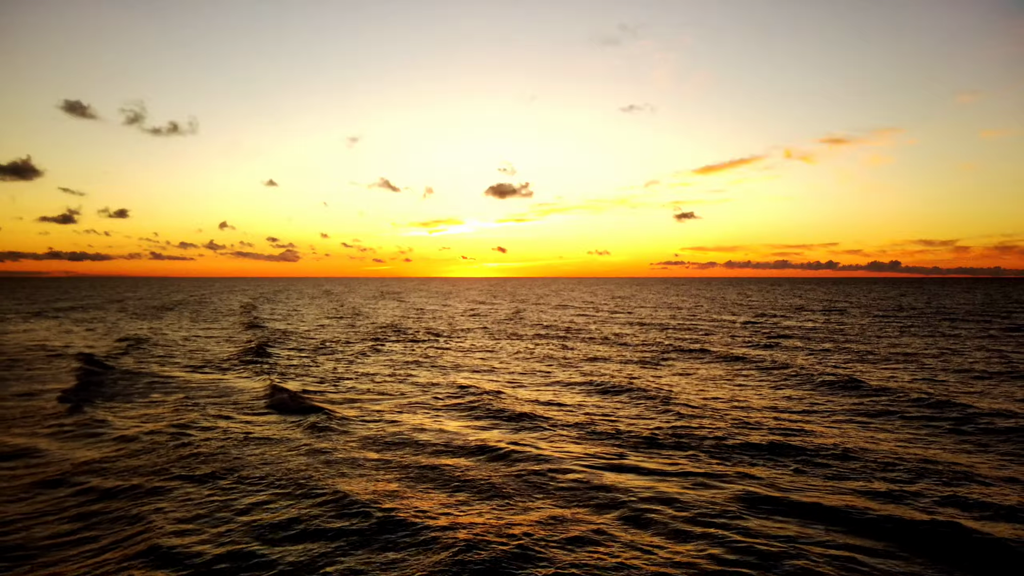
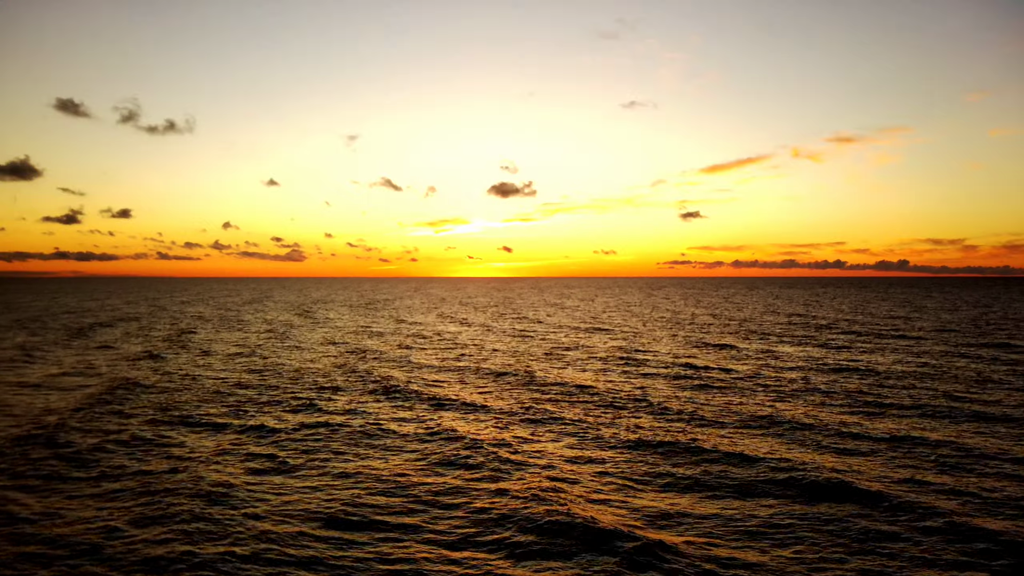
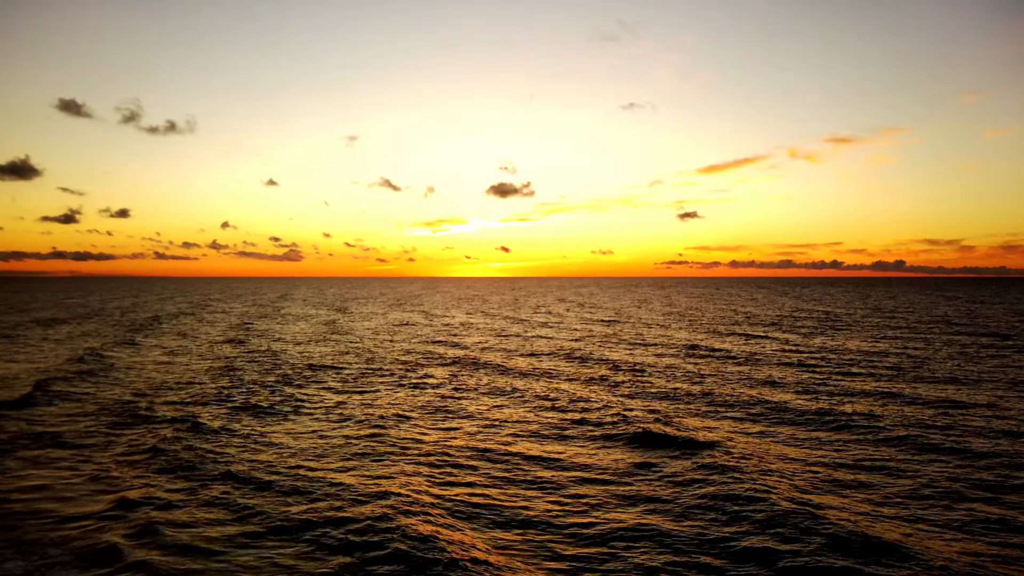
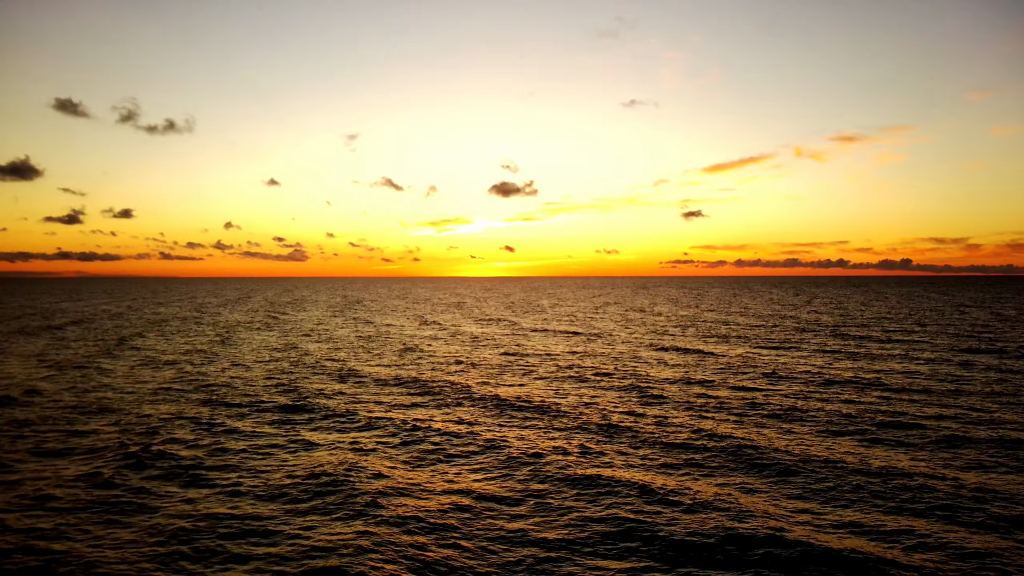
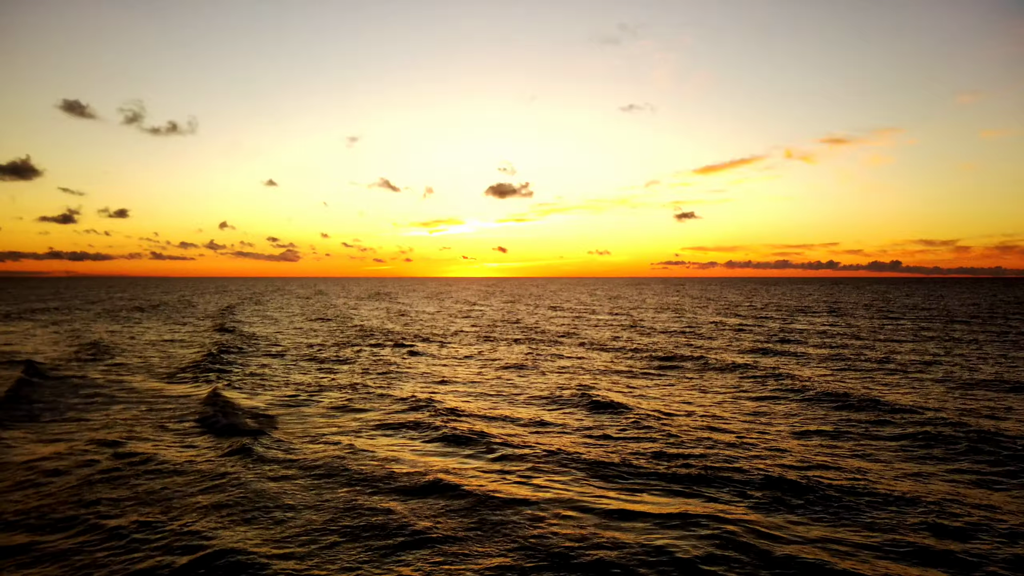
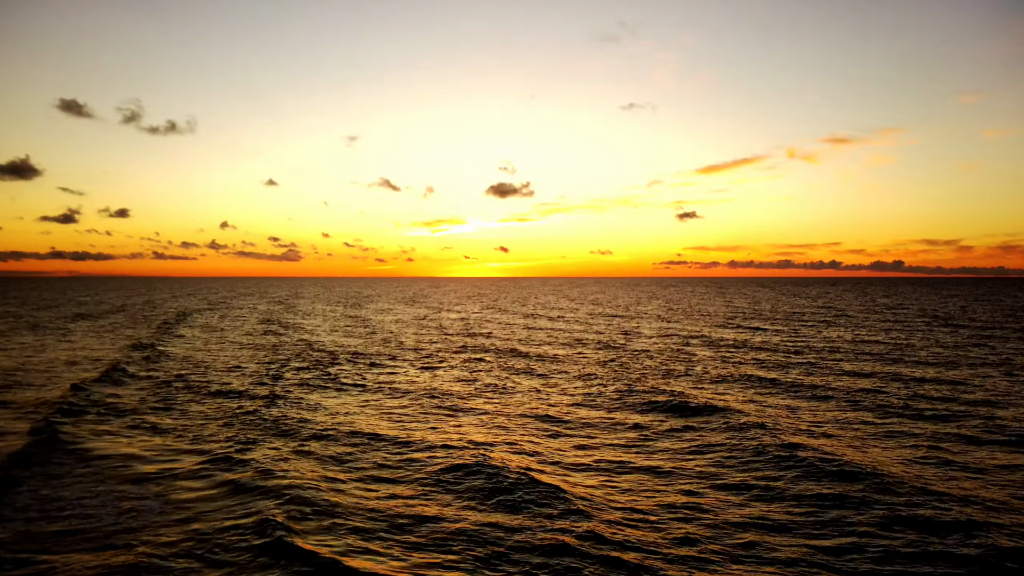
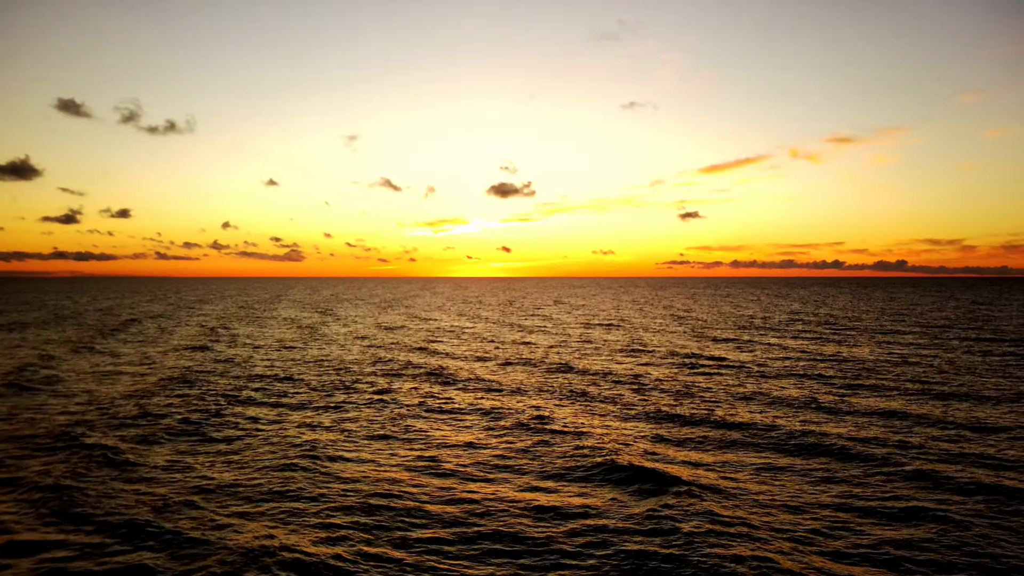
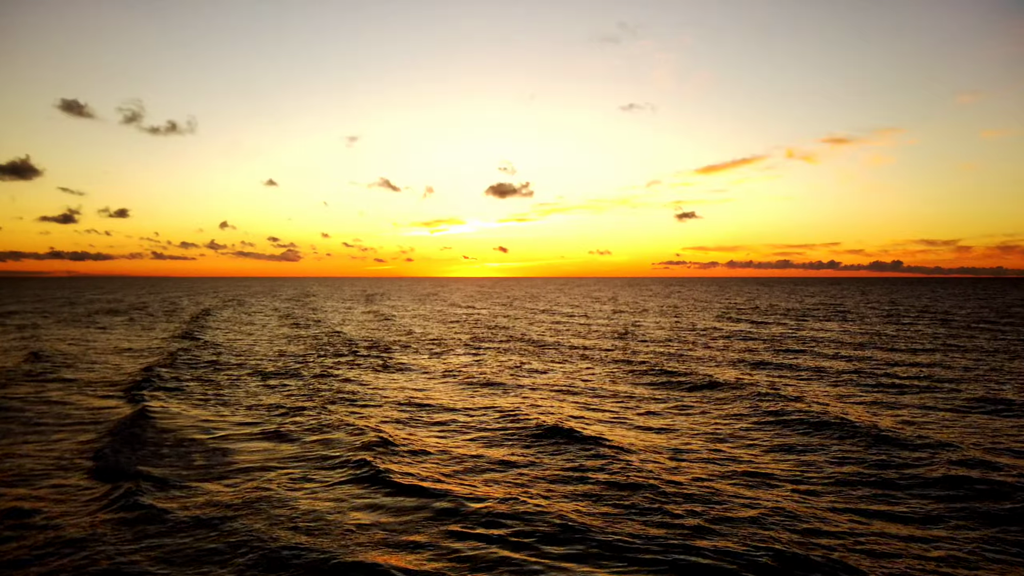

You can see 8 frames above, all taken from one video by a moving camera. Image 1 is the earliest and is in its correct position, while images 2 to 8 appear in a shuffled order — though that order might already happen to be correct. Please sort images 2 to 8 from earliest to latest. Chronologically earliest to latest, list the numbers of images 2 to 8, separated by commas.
5, 8, 6, 3, 7, 2, 4
